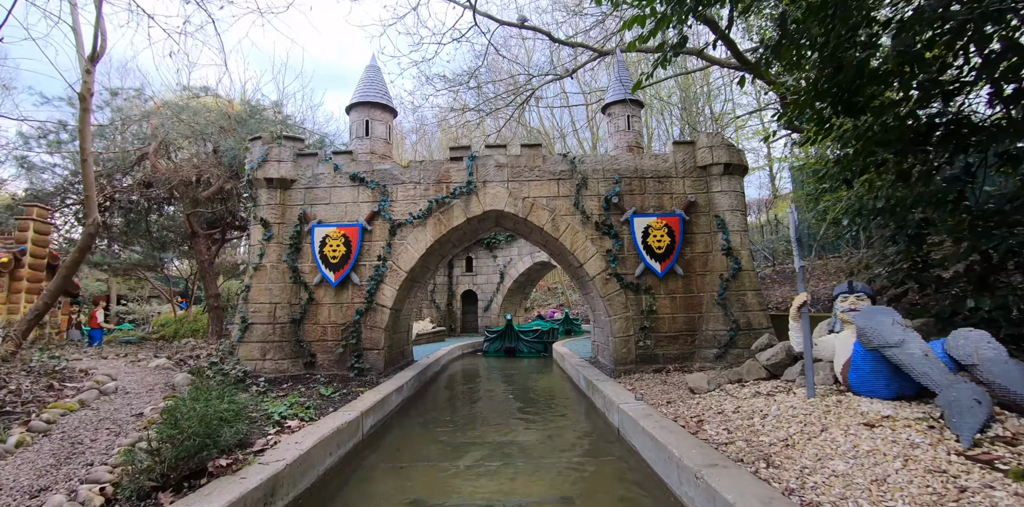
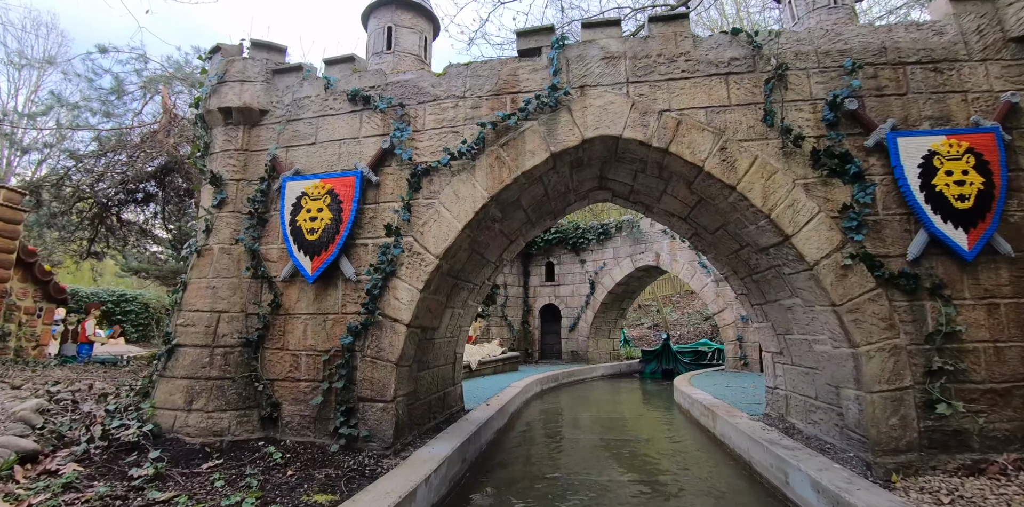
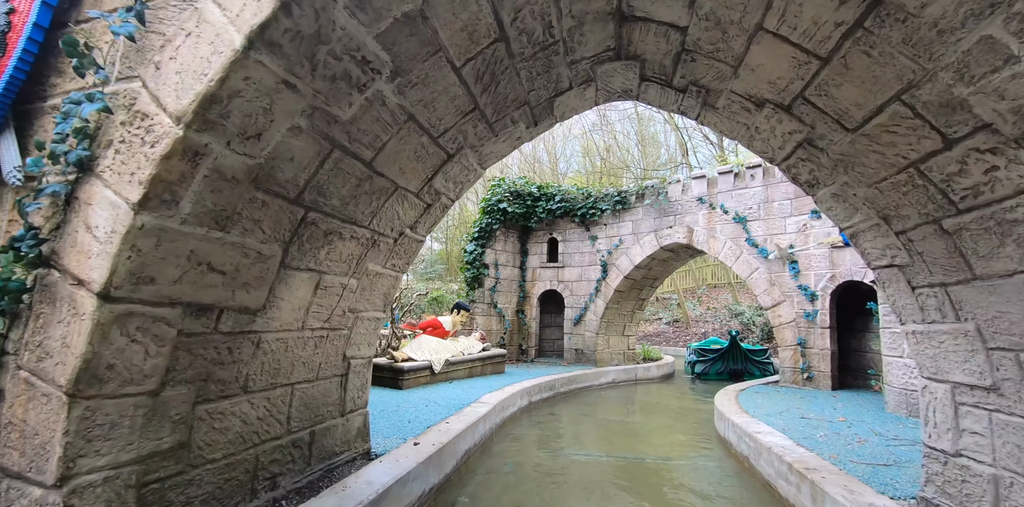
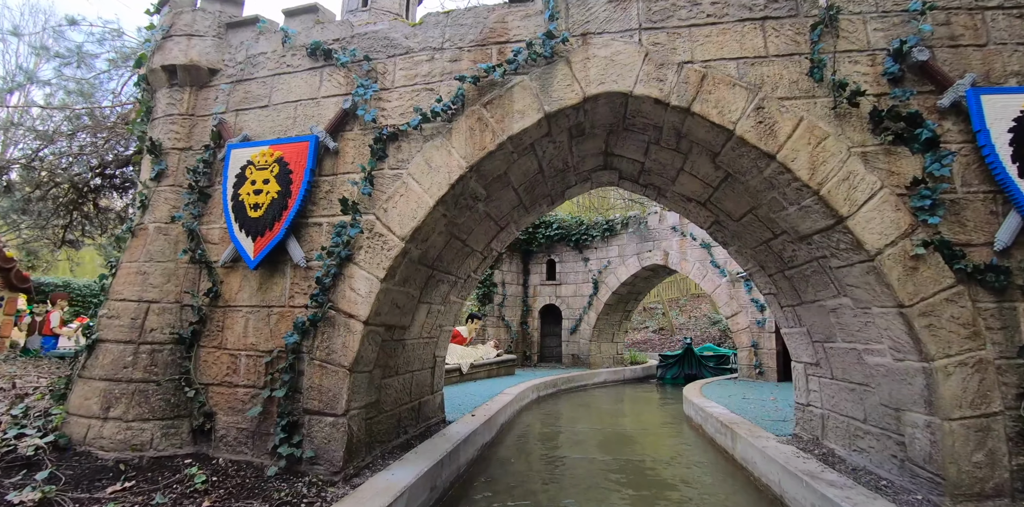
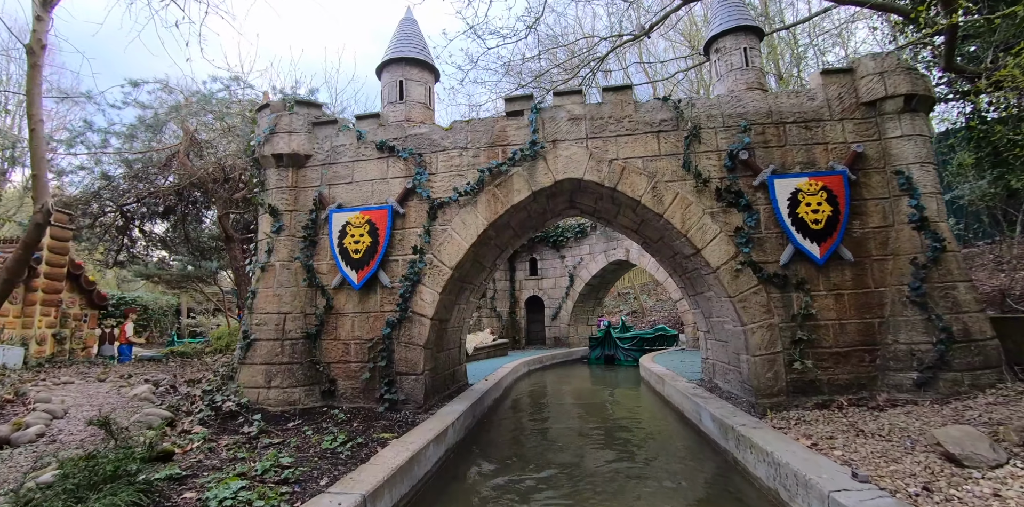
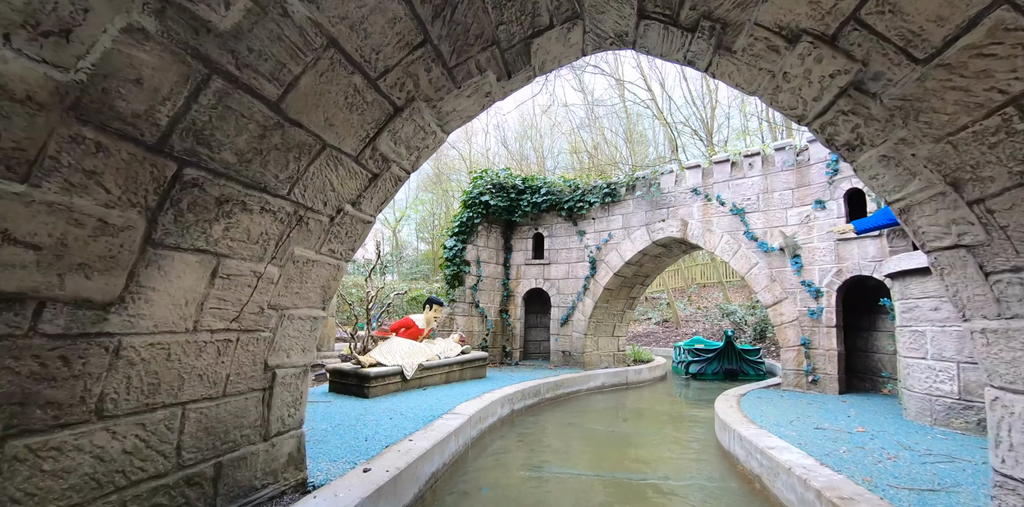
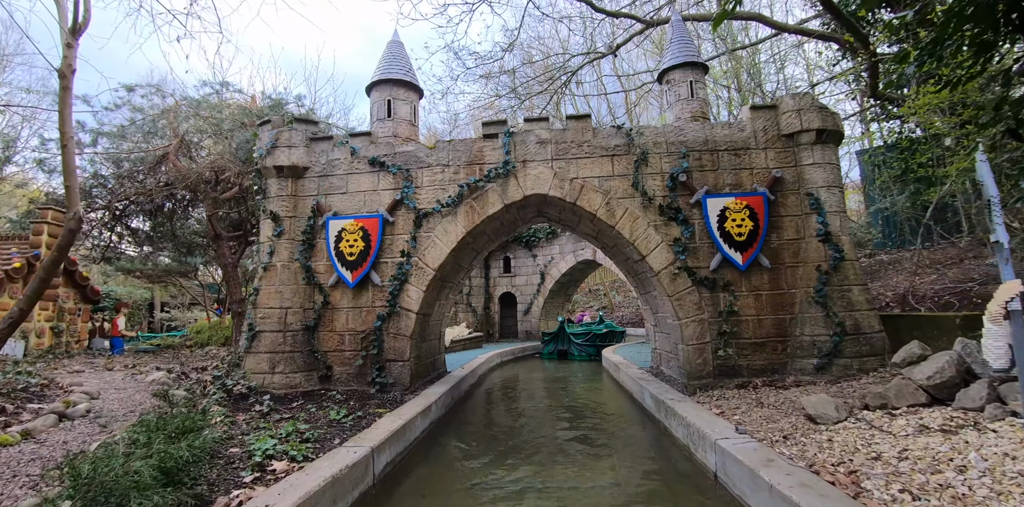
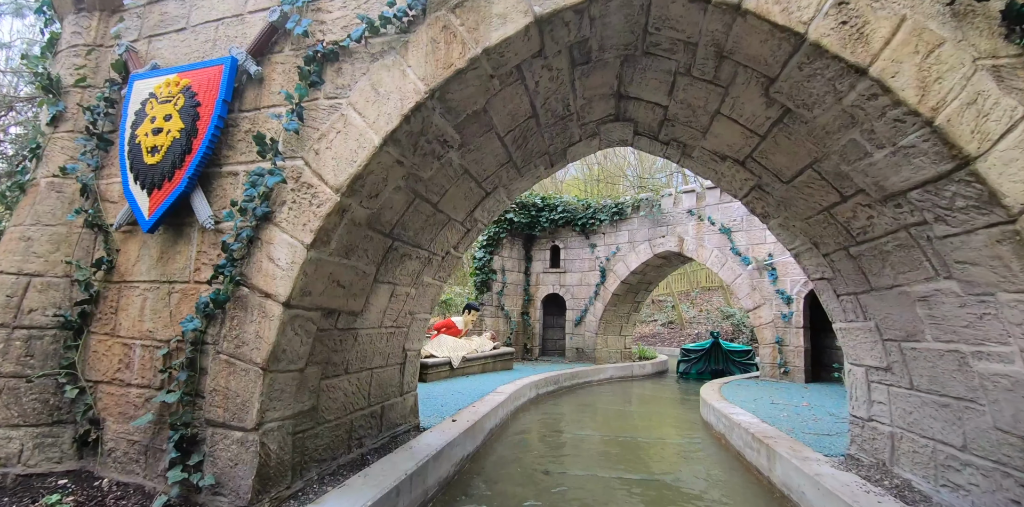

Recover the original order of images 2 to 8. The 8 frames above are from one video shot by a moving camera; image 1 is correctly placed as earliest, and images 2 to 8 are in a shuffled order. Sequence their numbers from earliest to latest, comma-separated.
7, 5, 2, 4, 8, 3, 6
